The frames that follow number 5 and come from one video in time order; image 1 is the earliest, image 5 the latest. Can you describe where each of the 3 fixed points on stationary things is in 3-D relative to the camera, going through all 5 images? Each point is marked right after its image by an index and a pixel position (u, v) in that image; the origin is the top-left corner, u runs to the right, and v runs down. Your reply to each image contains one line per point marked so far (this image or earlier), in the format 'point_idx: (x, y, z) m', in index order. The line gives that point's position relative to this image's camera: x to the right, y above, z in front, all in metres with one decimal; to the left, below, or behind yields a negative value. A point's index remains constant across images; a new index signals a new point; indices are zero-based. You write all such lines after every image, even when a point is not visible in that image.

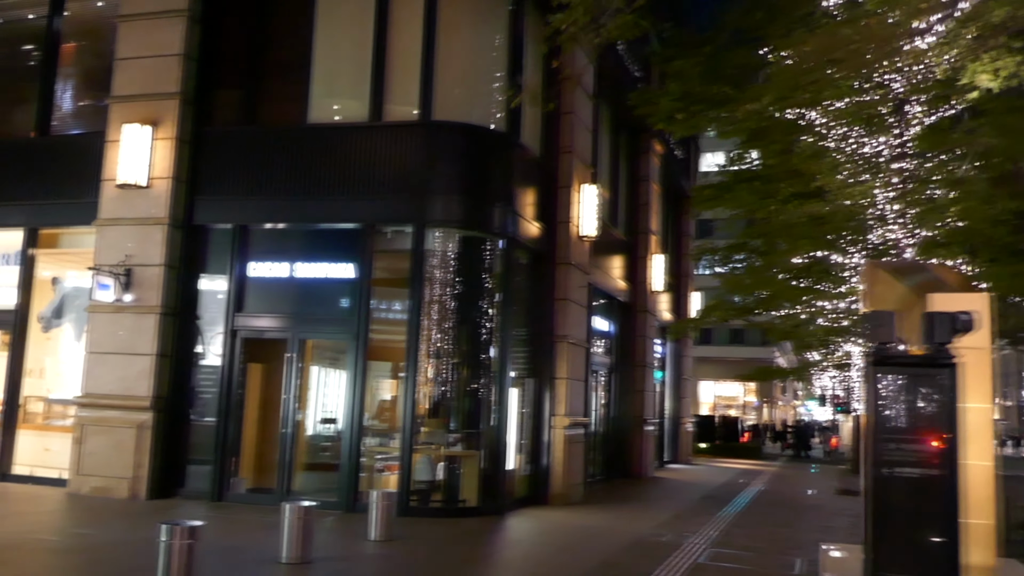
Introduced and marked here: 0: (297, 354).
0: (-3.2, -1.0, +13.4) m
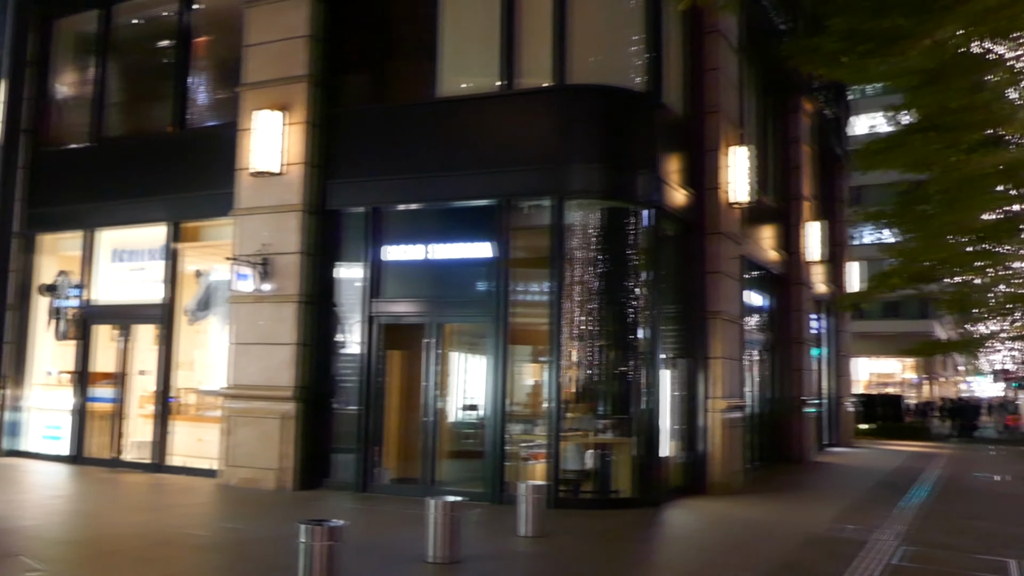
0: (-1.1, -0.7, +12.8) m
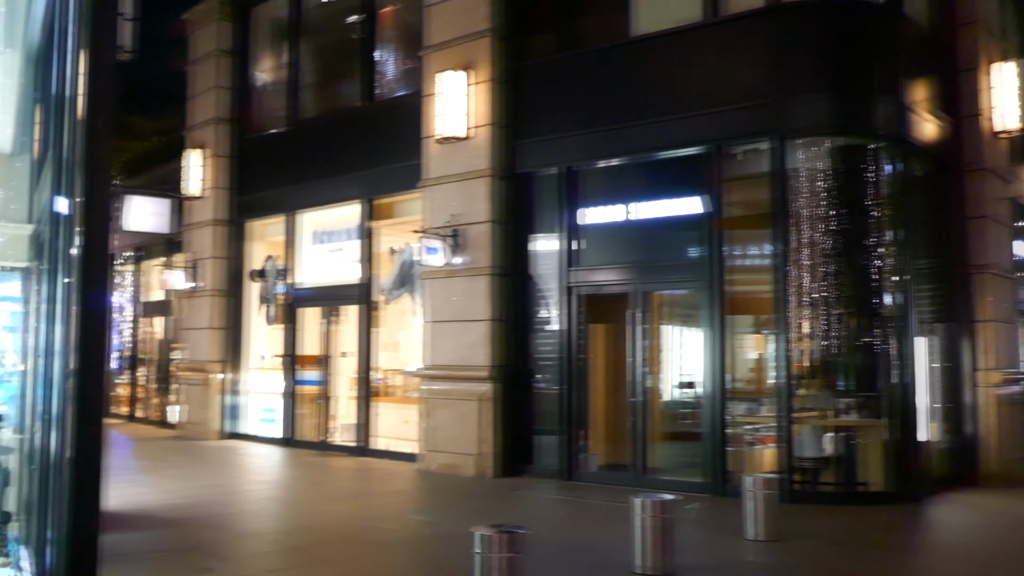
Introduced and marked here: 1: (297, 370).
0: (+1.7, -0.3, +11.4) m
1: (-3.8, -1.5, +15.9) m
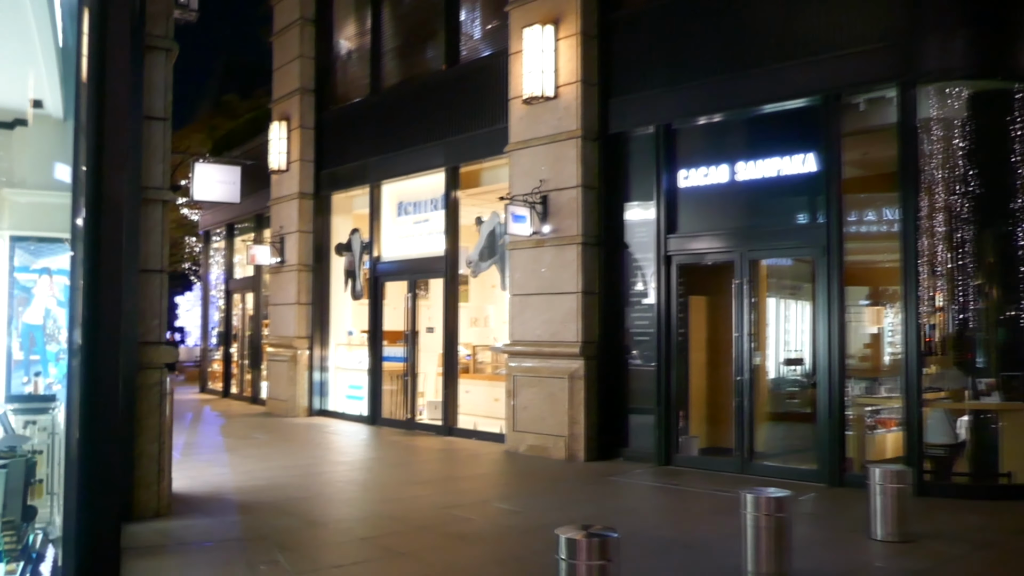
0: (+2.7, +0.1, +10.4) m
1: (-2.2, -1.0, +15.5) m
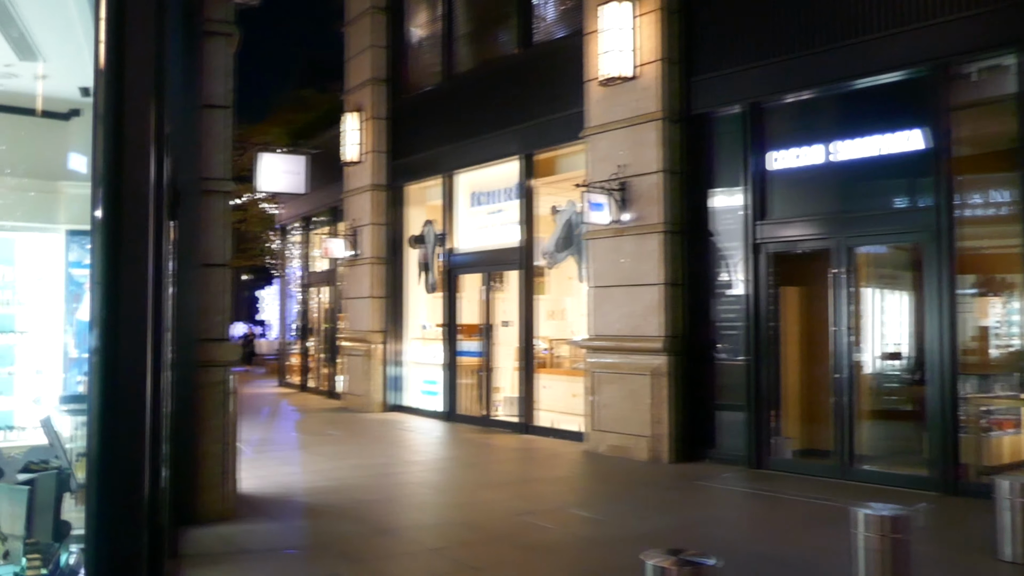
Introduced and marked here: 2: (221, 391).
0: (+3.6, +0.2, +9.6) m
1: (-0.9, -0.9, +15.1) m
2: (-2.4, -0.8, +7.3) m
